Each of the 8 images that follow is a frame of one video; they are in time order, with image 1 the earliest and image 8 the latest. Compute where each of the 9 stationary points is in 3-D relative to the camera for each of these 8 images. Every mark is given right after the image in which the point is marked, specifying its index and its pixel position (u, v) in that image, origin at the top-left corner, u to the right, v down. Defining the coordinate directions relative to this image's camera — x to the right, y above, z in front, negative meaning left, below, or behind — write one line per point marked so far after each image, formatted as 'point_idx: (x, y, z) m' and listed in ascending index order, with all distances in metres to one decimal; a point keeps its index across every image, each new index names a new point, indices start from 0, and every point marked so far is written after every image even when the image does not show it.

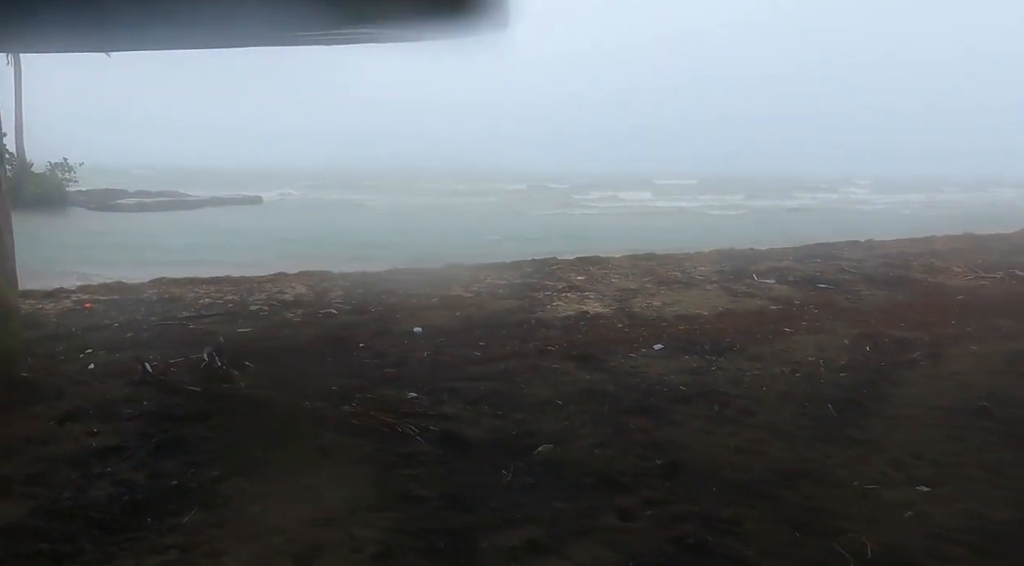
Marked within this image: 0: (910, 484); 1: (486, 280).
0: (+1.7, -0.9, +3.4) m
1: (-0.3, 0.0, +9.1) m
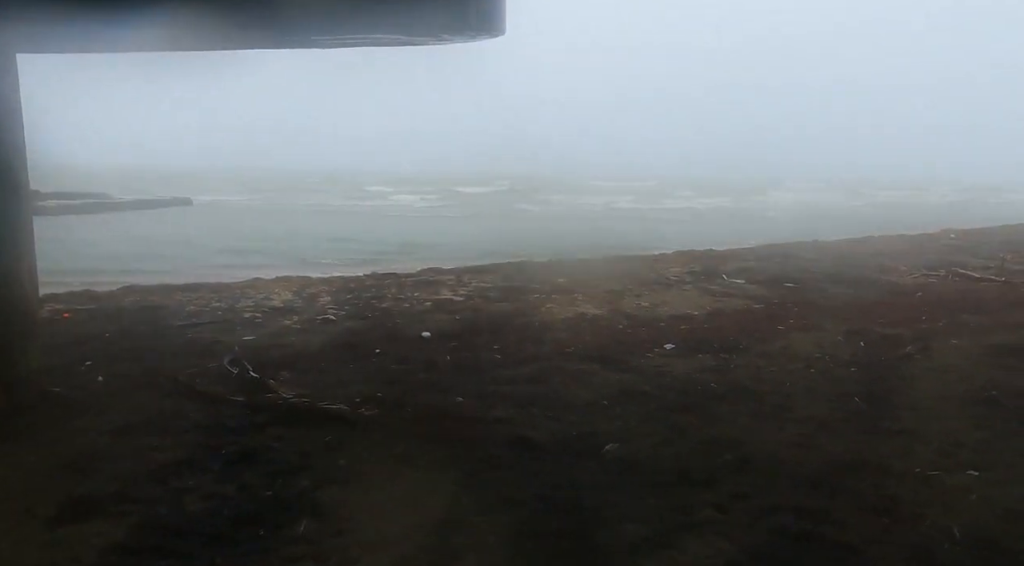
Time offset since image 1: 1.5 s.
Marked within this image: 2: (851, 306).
0: (+2.1, -0.9, +3.7) m
1: (-0.5, 0.0, +9.2) m
2: (+3.5, -0.2, +8.2) m
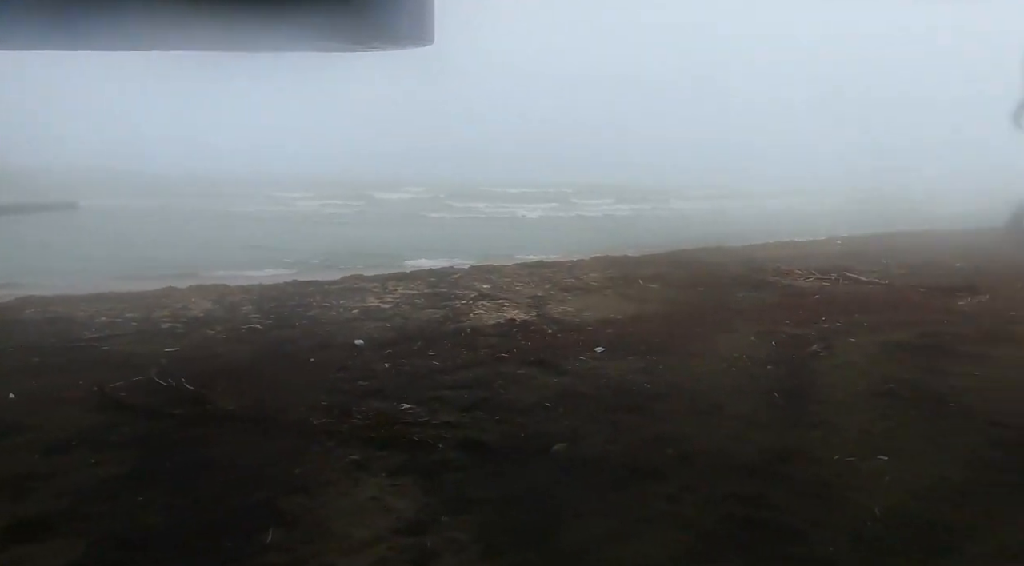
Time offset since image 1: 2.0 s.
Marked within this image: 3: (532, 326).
0: (+1.9, -0.9, +4.1) m
1: (-1.4, -0.1, +9.2) m
2: (+2.7, -0.3, +8.7) m
3: (+0.2, -0.4, +7.3) m
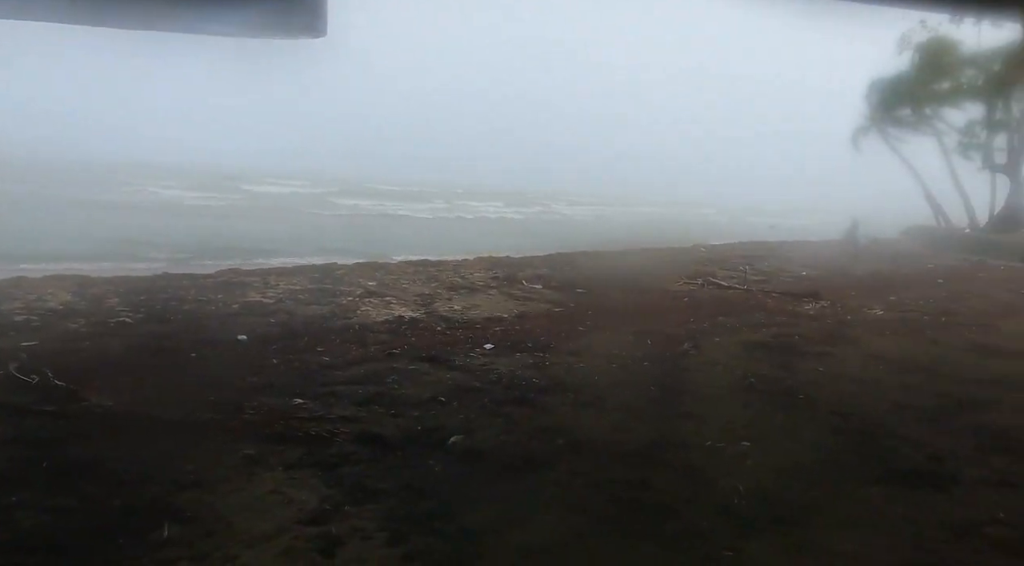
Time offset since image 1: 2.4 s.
0: (+1.3, -0.9, +4.4) m
1: (-2.7, 0.0, +9.0) m
2: (+1.4, -0.3, +9.1) m
3: (-0.8, -0.4, +7.3) m
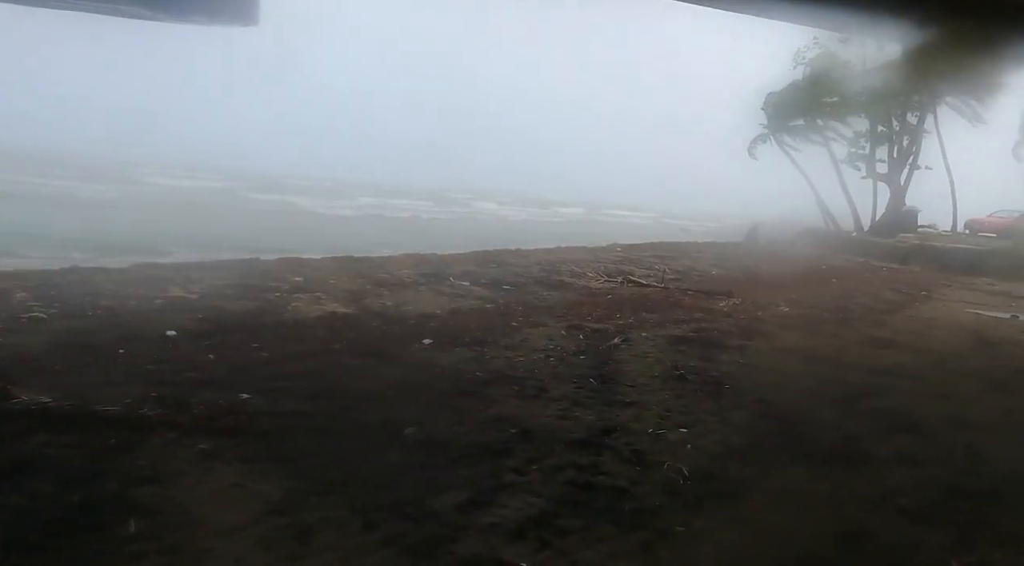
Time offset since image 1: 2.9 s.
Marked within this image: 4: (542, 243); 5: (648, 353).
0: (+1.0, -0.9, +4.7) m
1: (-3.5, 0.0, +8.8) m
2: (+0.6, -0.3, +9.4) m
3: (-1.5, -0.4, +7.3) m
4: (+0.6, +0.7, +14.7) m
5: (+1.2, -0.6, +6.8) m
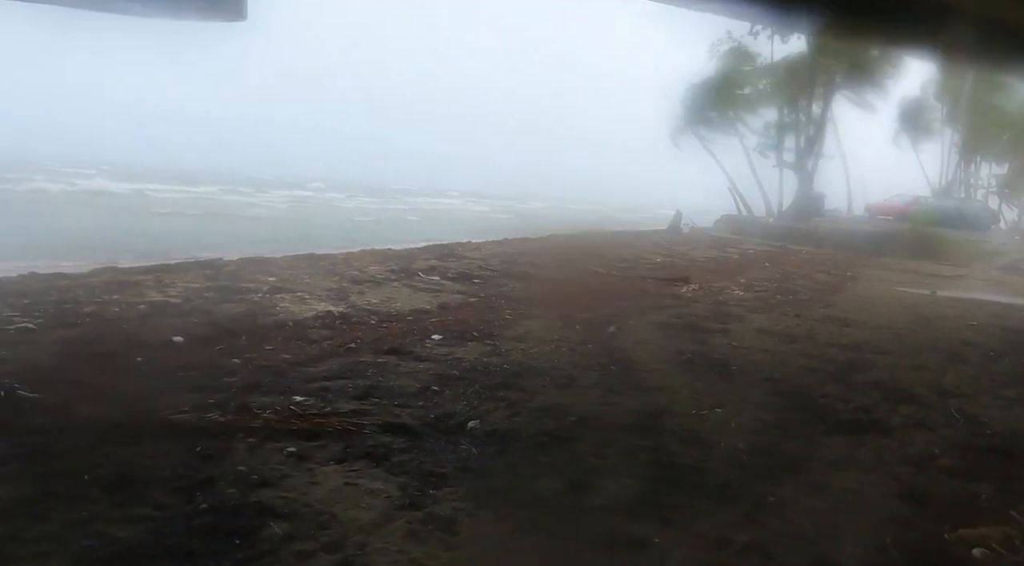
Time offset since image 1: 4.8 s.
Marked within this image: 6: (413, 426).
0: (+1.3, -0.8, +5.0) m
1: (-3.7, 0.0, +8.5) m
2: (+0.3, -0.2, +9.6) m
3: (-1.5, -0.3, +7.3) m
4: (-0.4, +0.9, +14.9) m
5: (+1.2, -0.5, +7.2) m
6: (-0.6, -0.8, +4.4) m
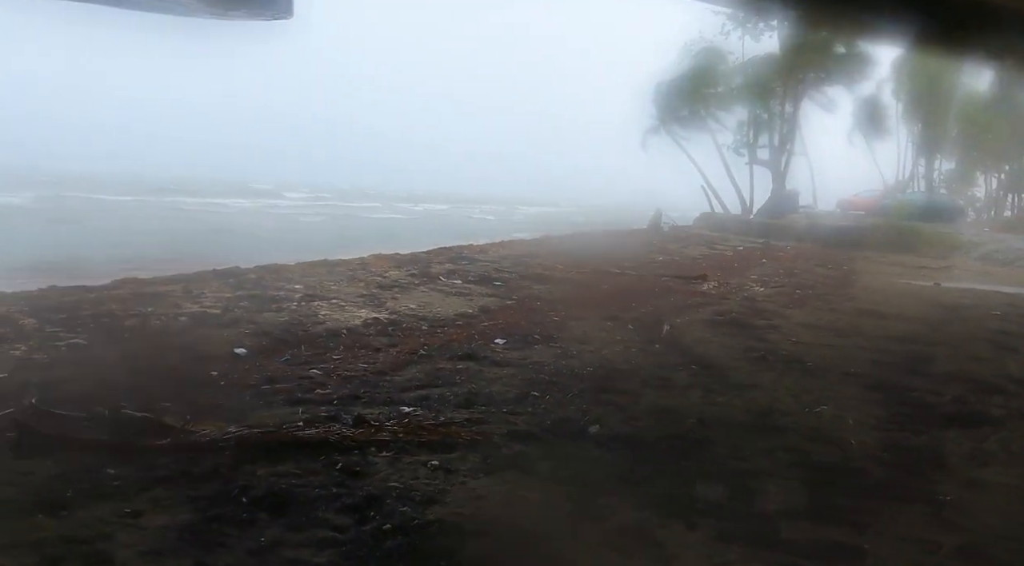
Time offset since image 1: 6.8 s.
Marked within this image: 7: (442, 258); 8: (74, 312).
0: (+2.0, -0.8, +5.0) m
1: (-3.2, -0.1, +8.2) m
2: (+0.7, -0.2, +9.5) m
3: (-1.0, -0.4, +7.1) m
4: (-0.3, +0.8, +14.7) m
5: (+1.7, -0.5, +7.1) m
6: (+0.1, -0.8, +4.2) m
7: (-1.0, +0.4, +12.4) m
8: (-3.9, -0.3, +7.0) m
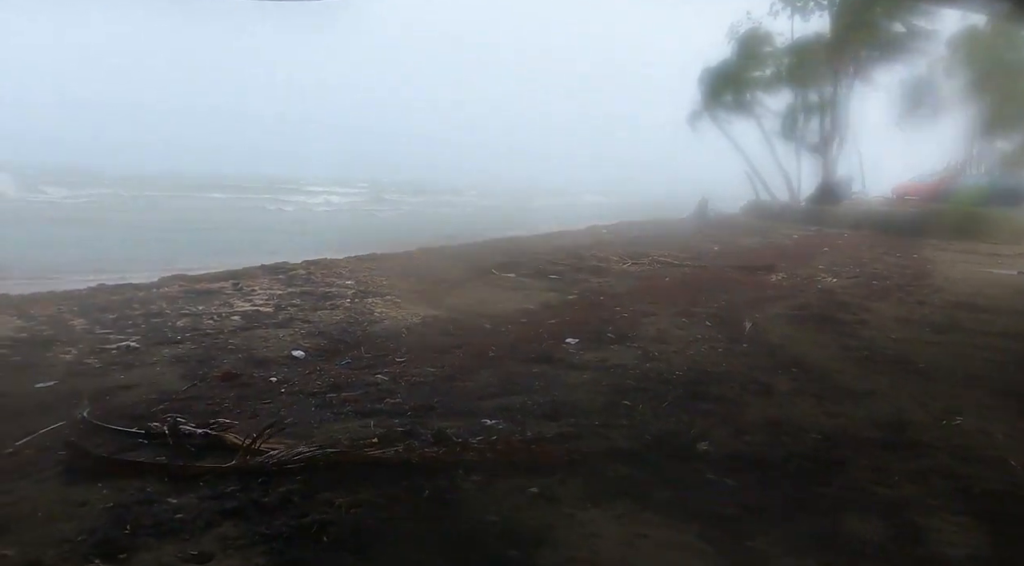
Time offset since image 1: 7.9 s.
0: (+2.5, -0.7, +4.4) m
1: (-2.6, -0.1, +7.9) m
2: (+1.4, -0.1, +9.0) m
3: (-0.4, -0.3, +6.7) m
4: (+0.6, +1.0, +14.2) m
5: (+2.3, -0.4, +6.5) m
6: (+0.6, -0.8, +3.7) m
7: (-0.2, +0.5, +11.9) m
8: (-3.3, -0.3, +6.7) m
